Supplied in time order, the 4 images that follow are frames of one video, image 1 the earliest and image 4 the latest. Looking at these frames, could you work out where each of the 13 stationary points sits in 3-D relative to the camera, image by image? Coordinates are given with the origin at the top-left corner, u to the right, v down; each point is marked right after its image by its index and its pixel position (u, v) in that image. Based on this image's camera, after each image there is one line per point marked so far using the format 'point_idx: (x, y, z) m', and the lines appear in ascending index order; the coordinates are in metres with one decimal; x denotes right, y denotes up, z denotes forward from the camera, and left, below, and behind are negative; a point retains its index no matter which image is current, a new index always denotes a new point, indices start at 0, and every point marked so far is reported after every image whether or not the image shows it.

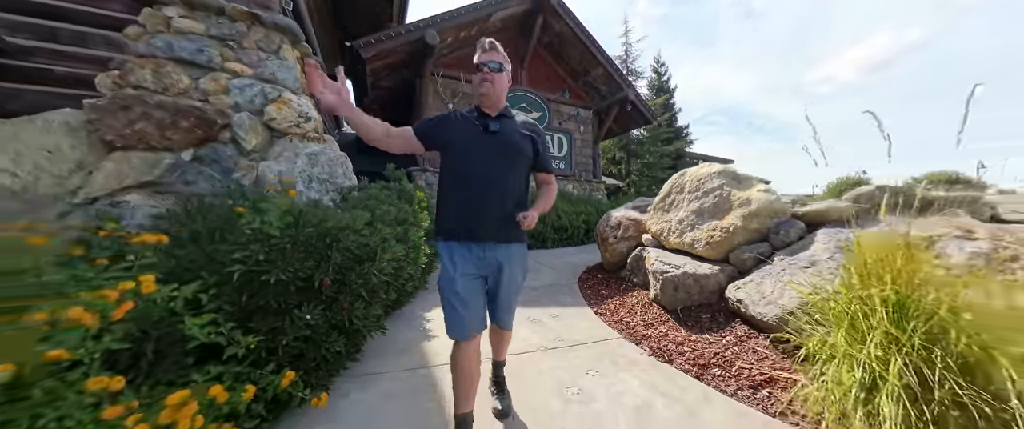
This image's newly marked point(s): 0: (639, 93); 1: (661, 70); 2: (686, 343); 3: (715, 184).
0: (+4.4, +4.3, +10.8) m
1: (+8.7, +8.4, +18.1) m
2: (+1.1, -0.8, +2.0) m
3: (+1.7, +0.3, +2.7) m
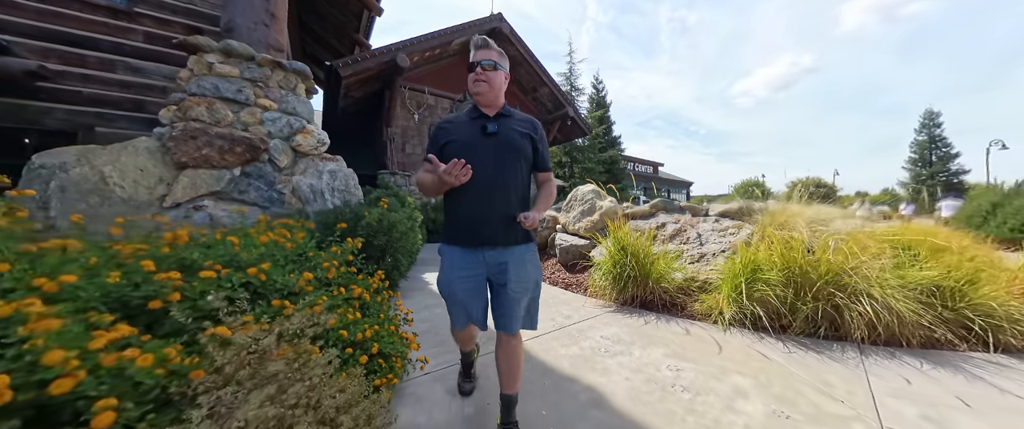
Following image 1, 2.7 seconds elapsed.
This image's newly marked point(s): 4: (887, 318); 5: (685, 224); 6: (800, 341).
0: (+2.8, +4.4, +13.1) m
1: (+6.0, +8.7, +21.0) m
2: (+0.7, -0.8, +4.1) m
3: (+1.2, +0.3, +4.8) m
4: (+2.5, -0.7, +2.1) m
5: (+2.1, -0.1, +3.9) m
6: (+2.0, -0.9, +2.2) m
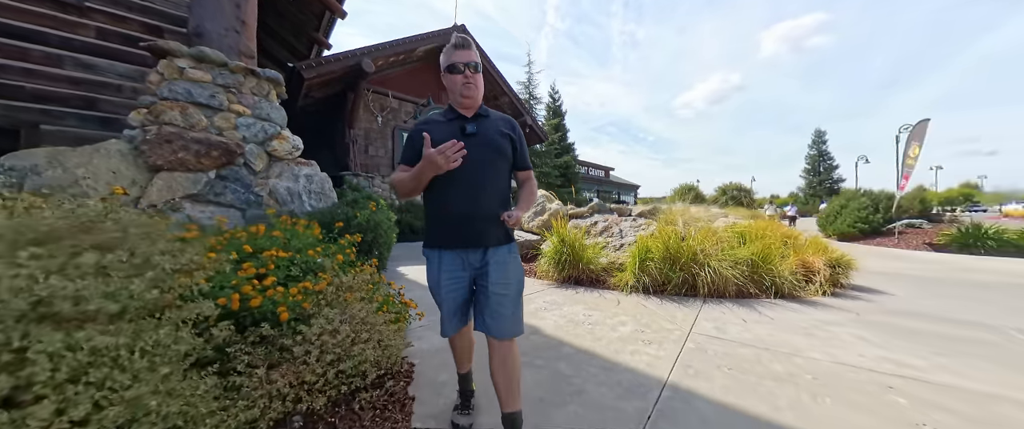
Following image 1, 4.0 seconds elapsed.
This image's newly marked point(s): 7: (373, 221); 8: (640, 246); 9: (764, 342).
0: (+1.0, +4.4, +14.3) m
1: (+3.2, +8.6, +22.5) m
2: (+0.1, -0.8, +5.0) m
3: (+0.5, +0.3, +5.8) m
4: (+2.1, -0.7, +3.2) m
5: (+1.6, -0.1, +5.0) m
6: (+1.7, -0.9, +3.3) m
7: (-1.8, -0.1, +4.0) m
8: (+1.5, -0.4, +3.6) m
9: (+1.7, -0.9, +2.1) m
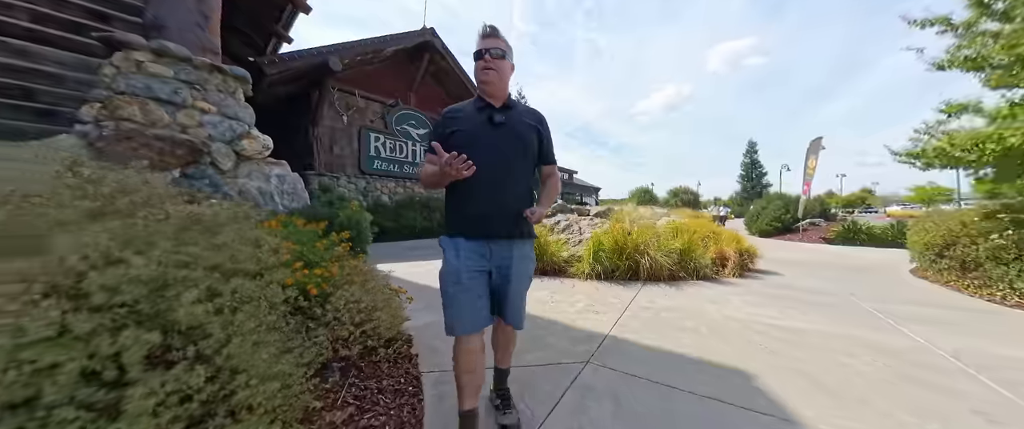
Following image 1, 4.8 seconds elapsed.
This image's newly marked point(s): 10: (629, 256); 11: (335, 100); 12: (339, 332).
0: (-0.5, +4.4, +14.8) m
1: (+0.8, +8.6, +23.2) m
2: (-0.4, -0.8, +5.5) m
3: (-0.1, +0.3, +6.4) m
4: (+1.8, -0.7, +4.0) m
5: (+1.1, -0.1, +5.6) m
6: (+1.3, -0.9, +4.0) m
7: (-2.2, -0.1, +4.3) m
8: (+1.1, -0.4, +4.2) m
9: (+1.6, -0.9, +2.8) m
10: (+1.5, -0.5, +4.1) m
11: (-6.5, +4.1, +11.4) m
12: (-1.0, -0.6, +1.7) m
